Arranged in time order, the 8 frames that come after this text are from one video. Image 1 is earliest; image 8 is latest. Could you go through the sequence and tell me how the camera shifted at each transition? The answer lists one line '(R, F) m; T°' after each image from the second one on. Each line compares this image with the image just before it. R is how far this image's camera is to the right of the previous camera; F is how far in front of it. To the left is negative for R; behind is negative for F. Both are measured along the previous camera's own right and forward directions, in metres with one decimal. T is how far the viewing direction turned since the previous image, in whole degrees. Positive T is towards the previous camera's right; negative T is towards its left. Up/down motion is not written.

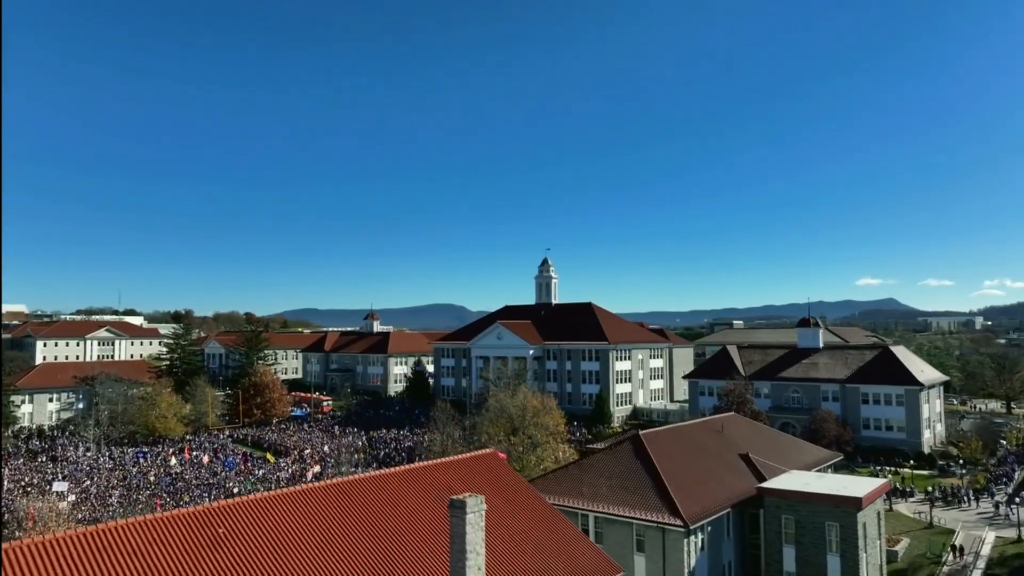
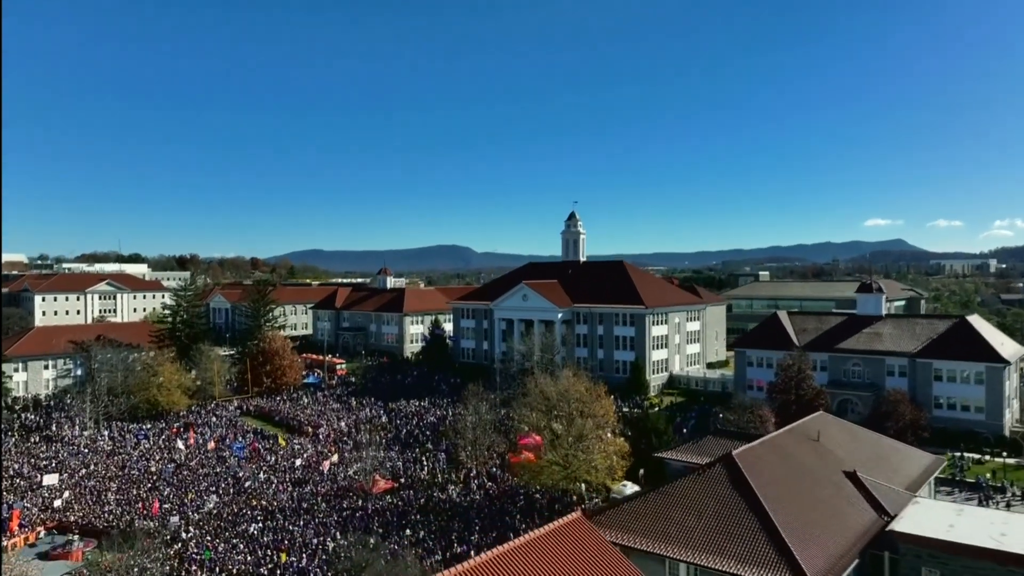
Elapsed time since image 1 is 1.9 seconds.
(-1.6, +4.6) m; 0°
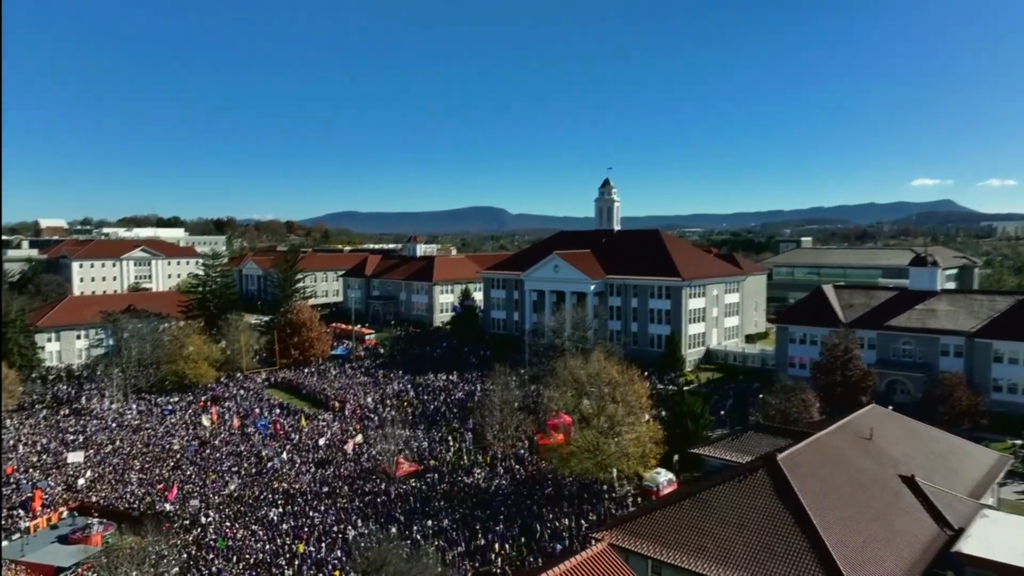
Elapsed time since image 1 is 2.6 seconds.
(+0.3, +1.7) m; -3°
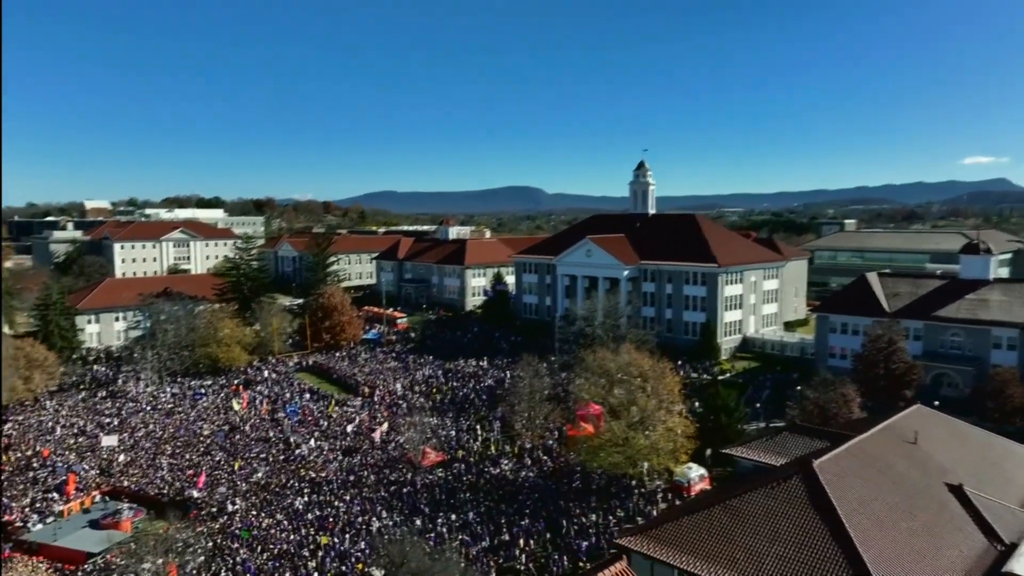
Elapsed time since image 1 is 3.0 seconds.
(+0.3, +0.7) m; -3°
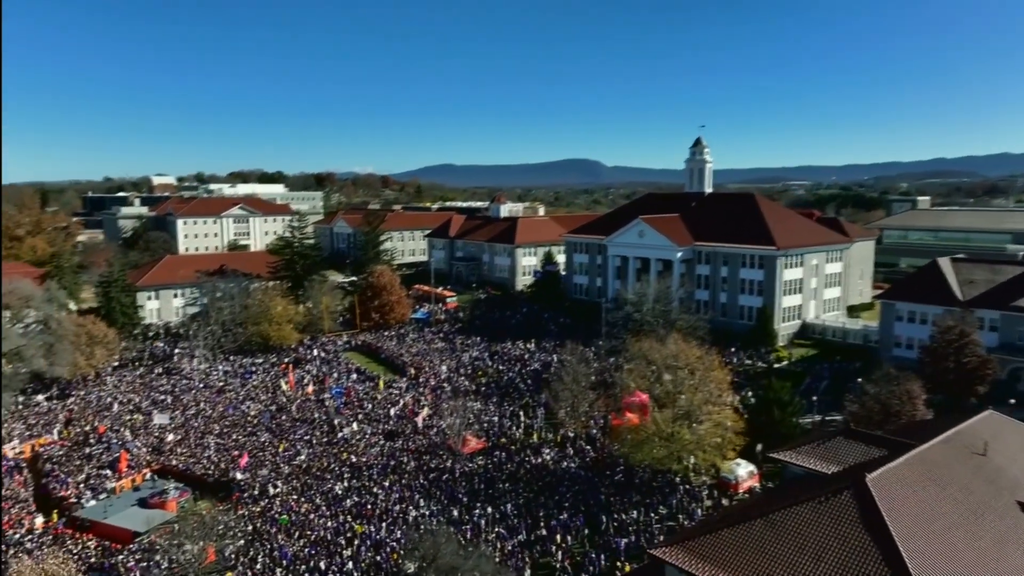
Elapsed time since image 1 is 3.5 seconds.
(+0.6, +0.8) m; -5°
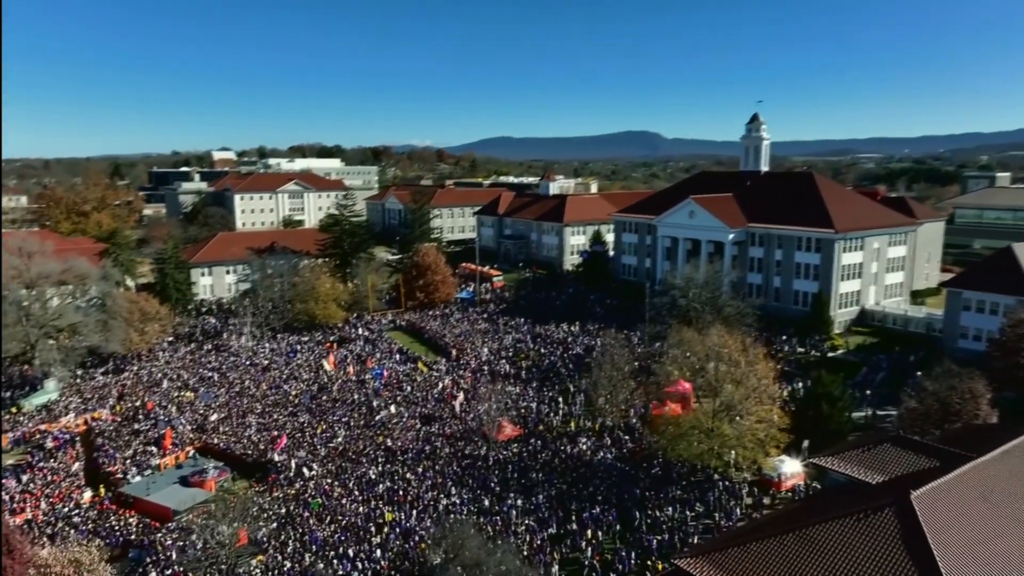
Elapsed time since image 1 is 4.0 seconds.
(+0.8, +0.7) m; -4°
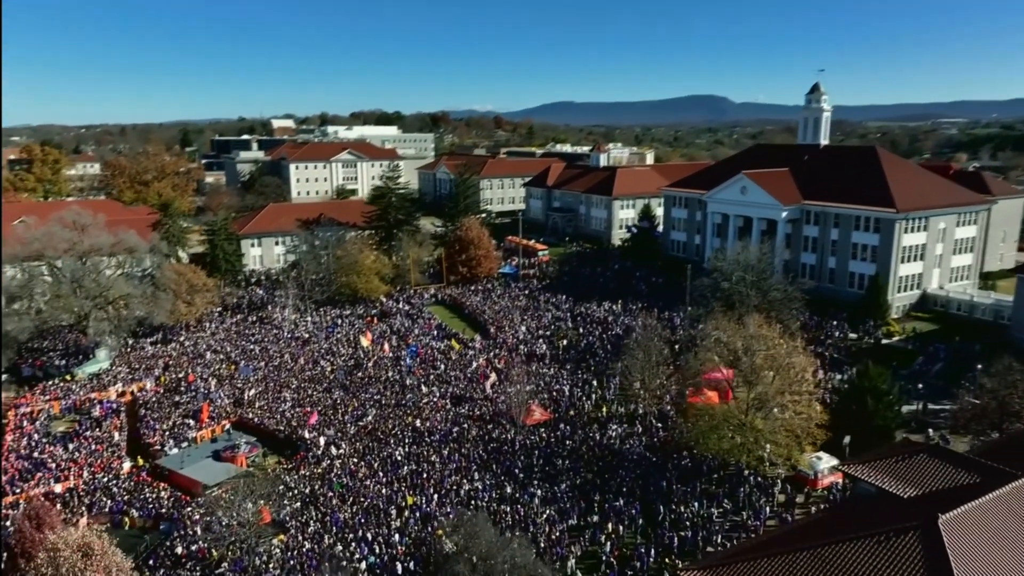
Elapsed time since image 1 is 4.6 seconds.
(+1.1, +0.7) m; -5°
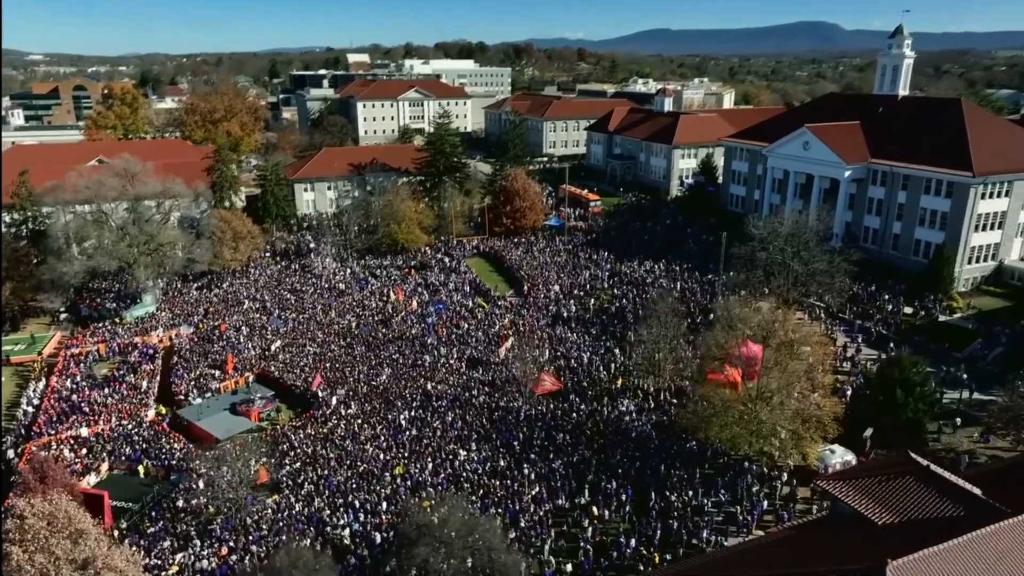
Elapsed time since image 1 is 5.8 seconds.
(+2.9, +1.0) m; -7°
